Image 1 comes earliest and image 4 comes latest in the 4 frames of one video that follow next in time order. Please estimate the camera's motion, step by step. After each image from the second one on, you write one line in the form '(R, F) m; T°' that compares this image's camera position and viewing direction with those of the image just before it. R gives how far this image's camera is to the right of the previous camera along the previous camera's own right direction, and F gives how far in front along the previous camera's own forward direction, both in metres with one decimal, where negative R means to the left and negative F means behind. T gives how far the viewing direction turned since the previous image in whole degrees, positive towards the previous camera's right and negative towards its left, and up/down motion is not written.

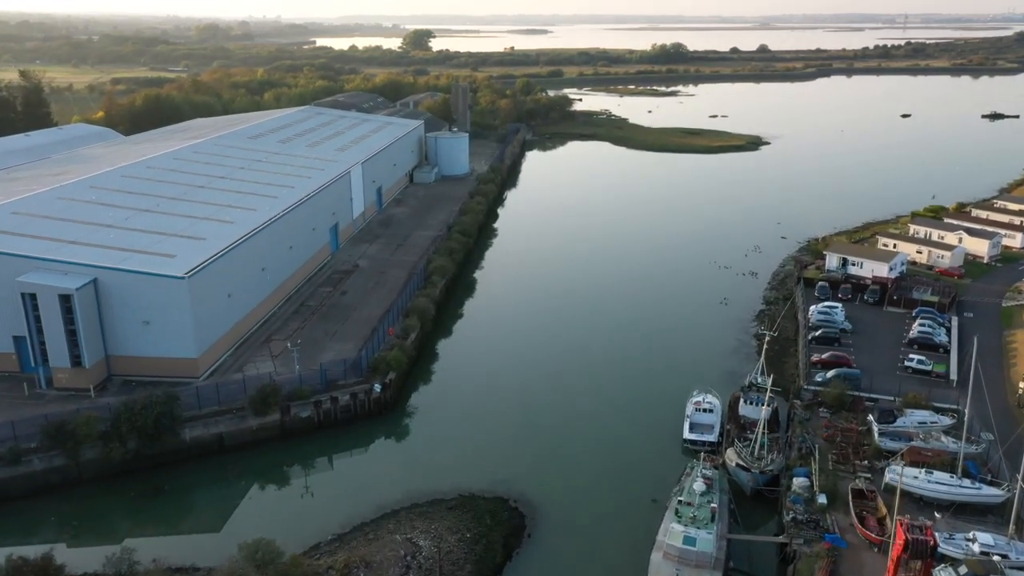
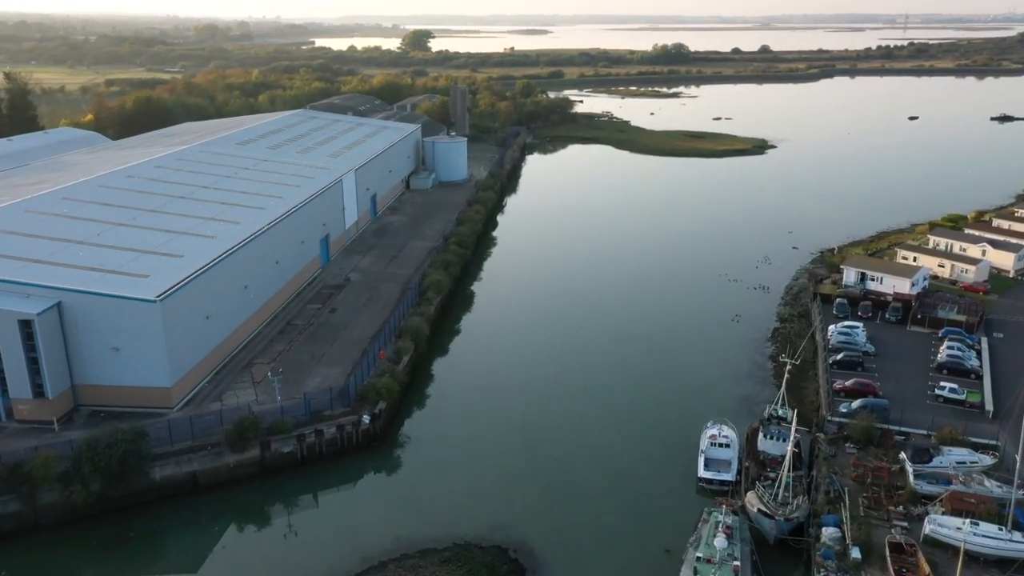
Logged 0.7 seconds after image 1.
(0.0, +1.1) m; 0°
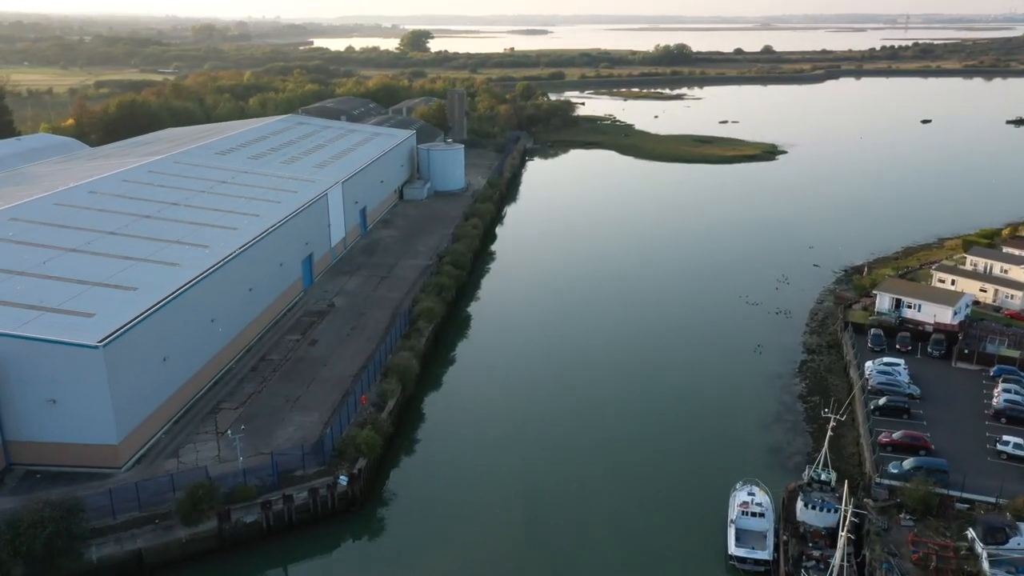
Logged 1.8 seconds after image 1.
(0.0, +1.8) m; 0°
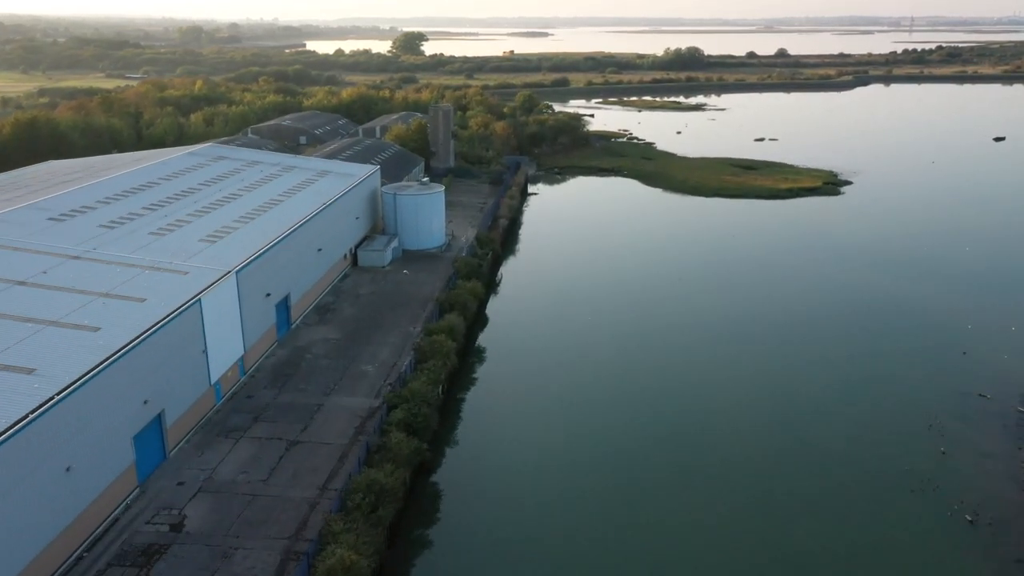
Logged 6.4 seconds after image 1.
(+0.1, +8.6) m; 0°
